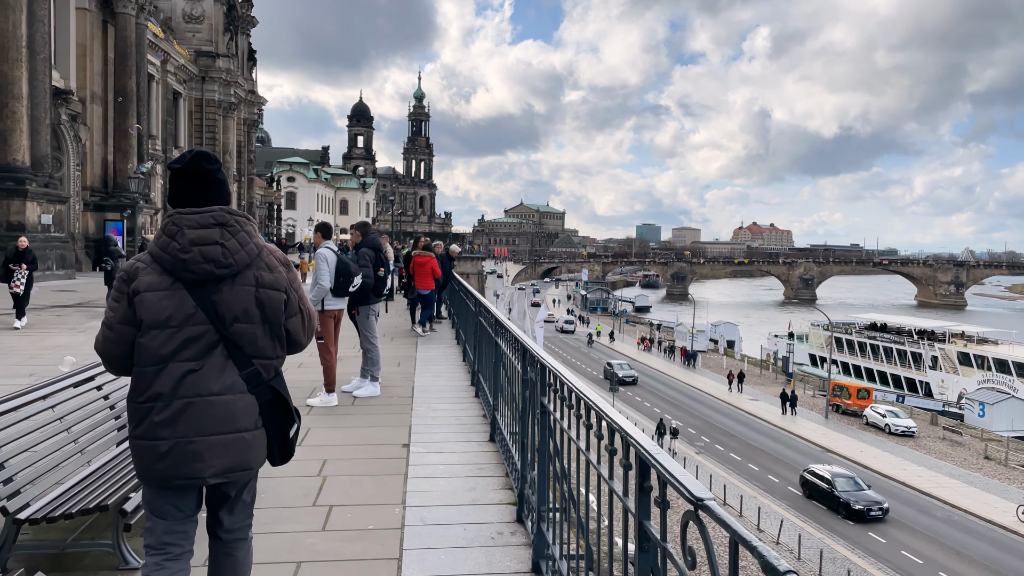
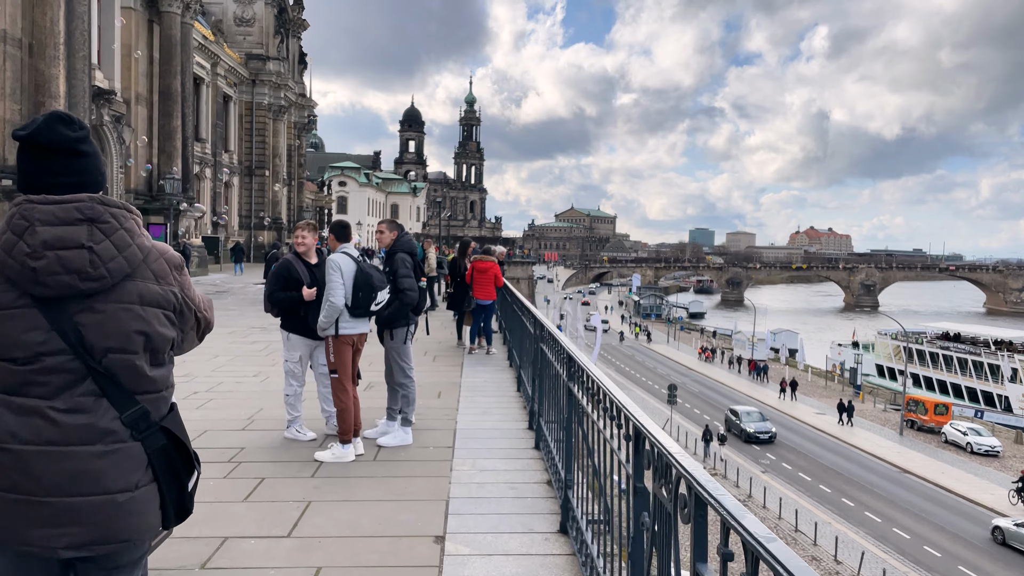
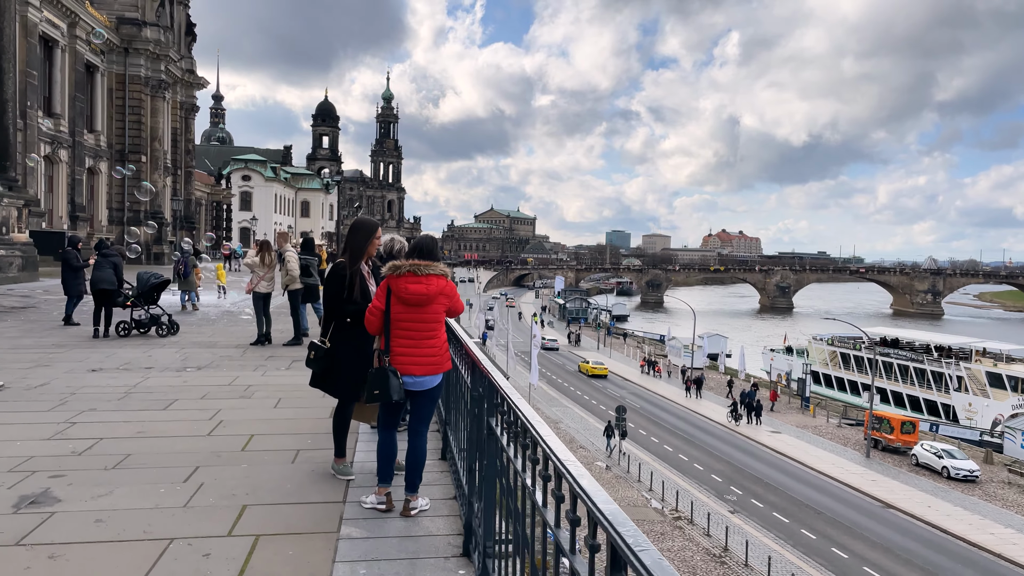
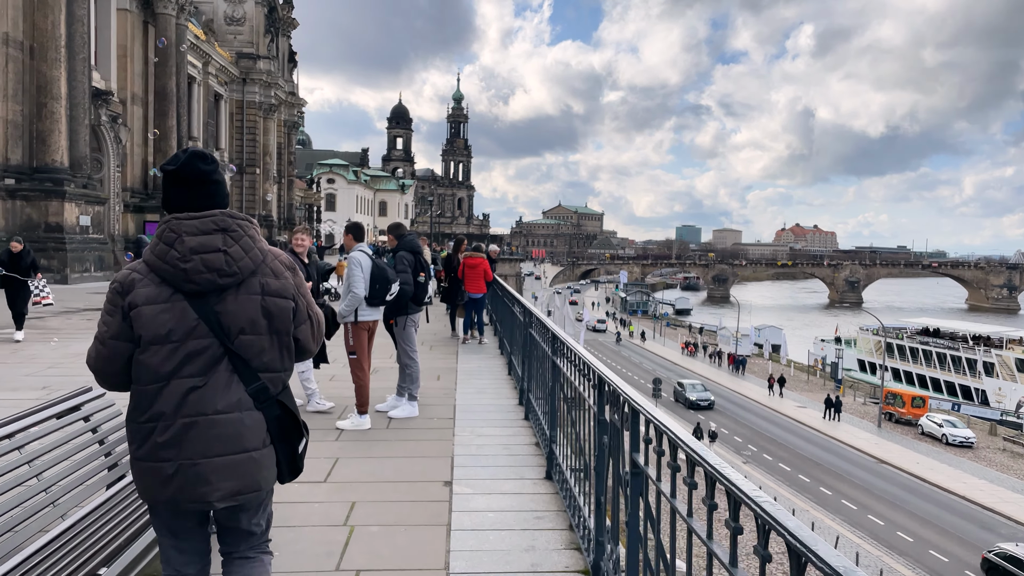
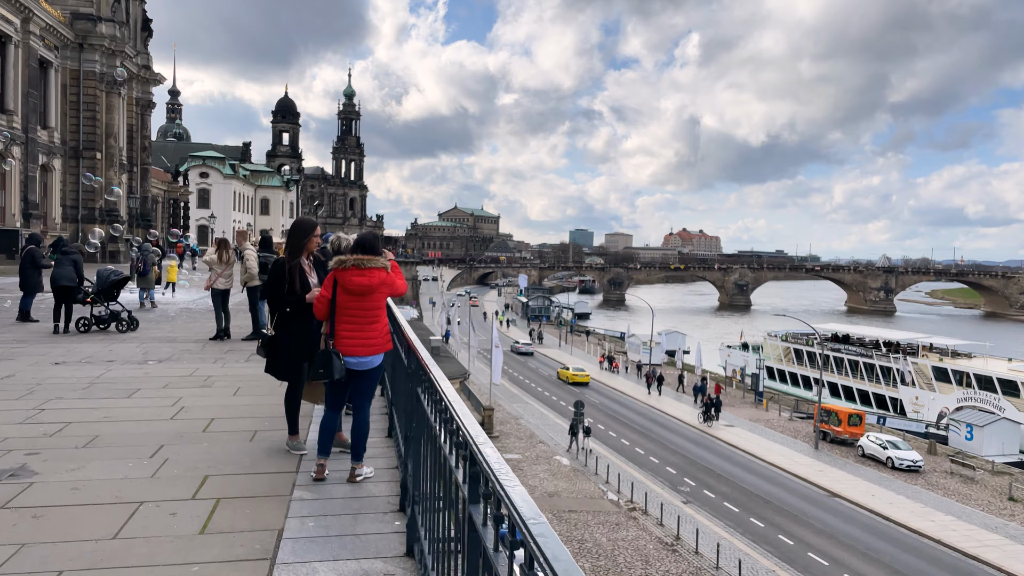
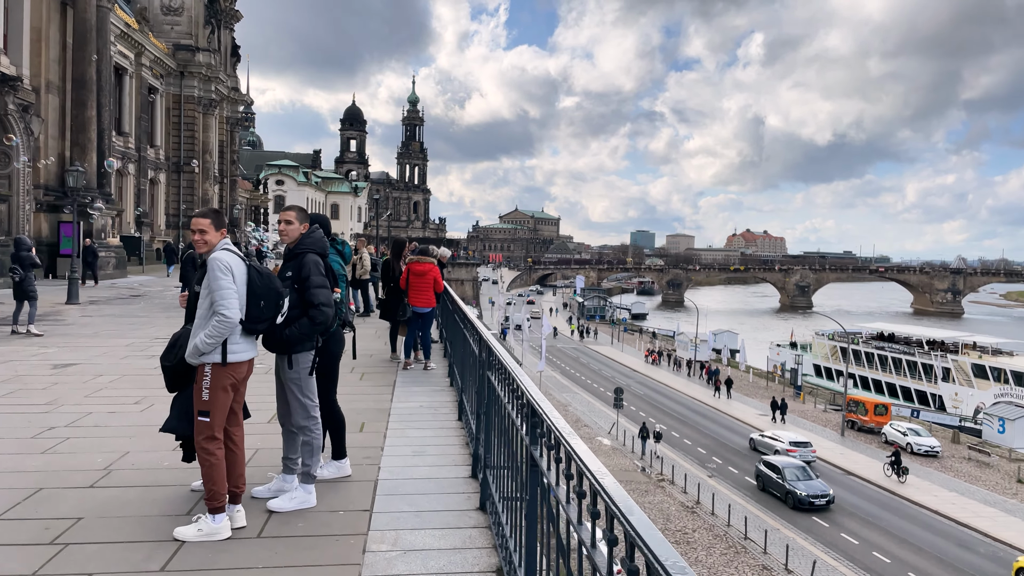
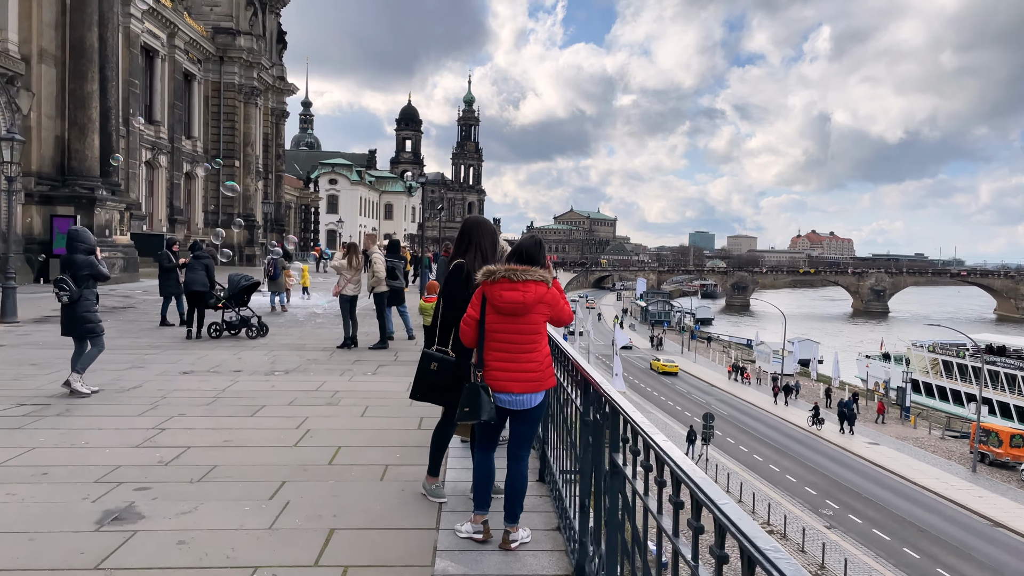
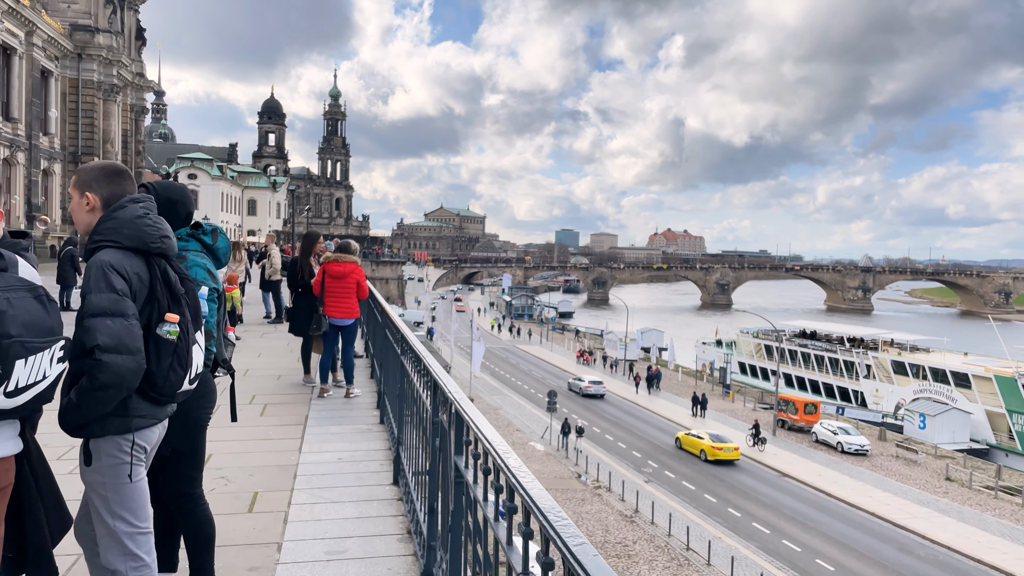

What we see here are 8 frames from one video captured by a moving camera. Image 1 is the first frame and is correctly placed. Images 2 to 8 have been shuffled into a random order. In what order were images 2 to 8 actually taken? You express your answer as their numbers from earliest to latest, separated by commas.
4, 2, 6, 8, 5, 3, 7
